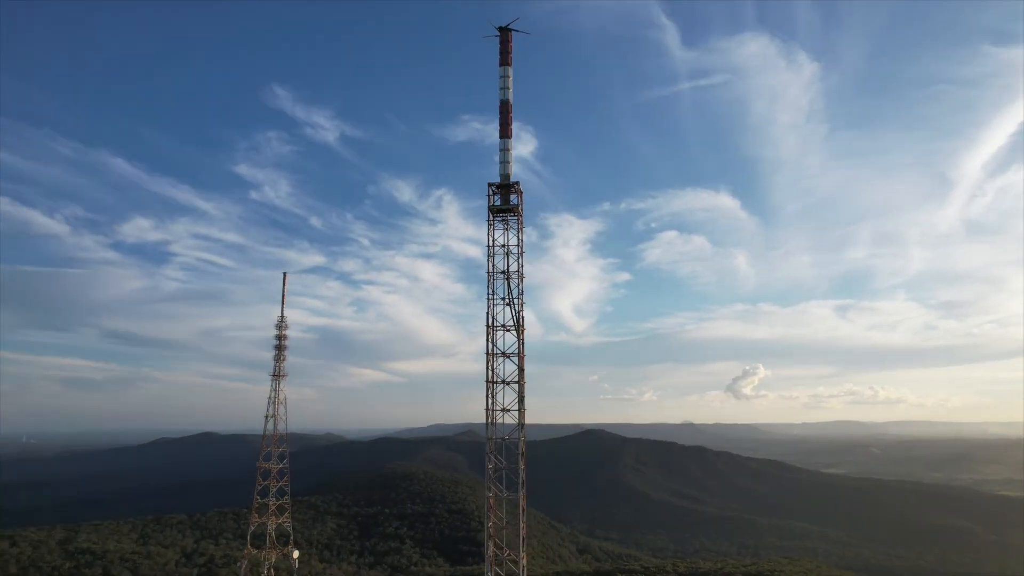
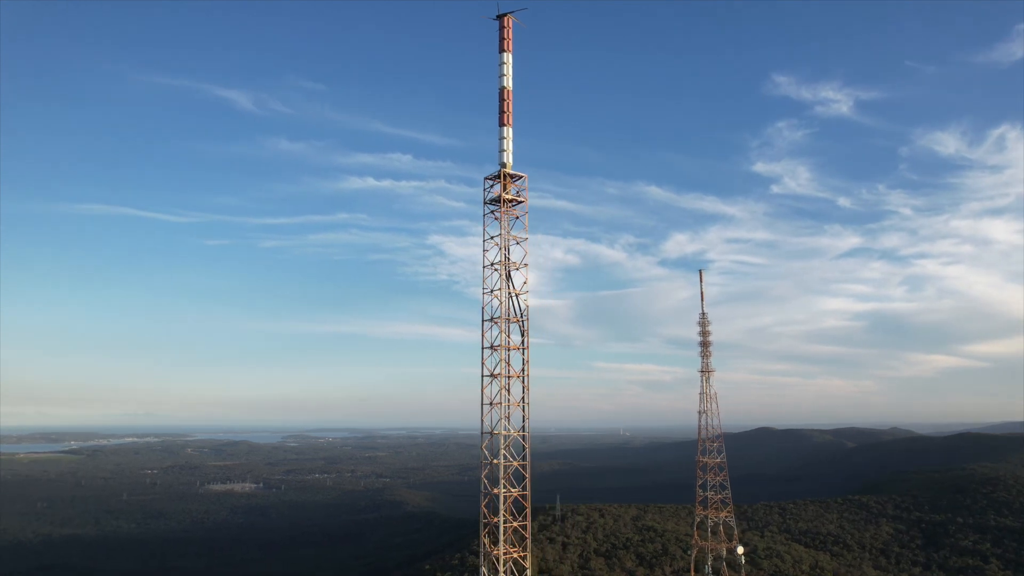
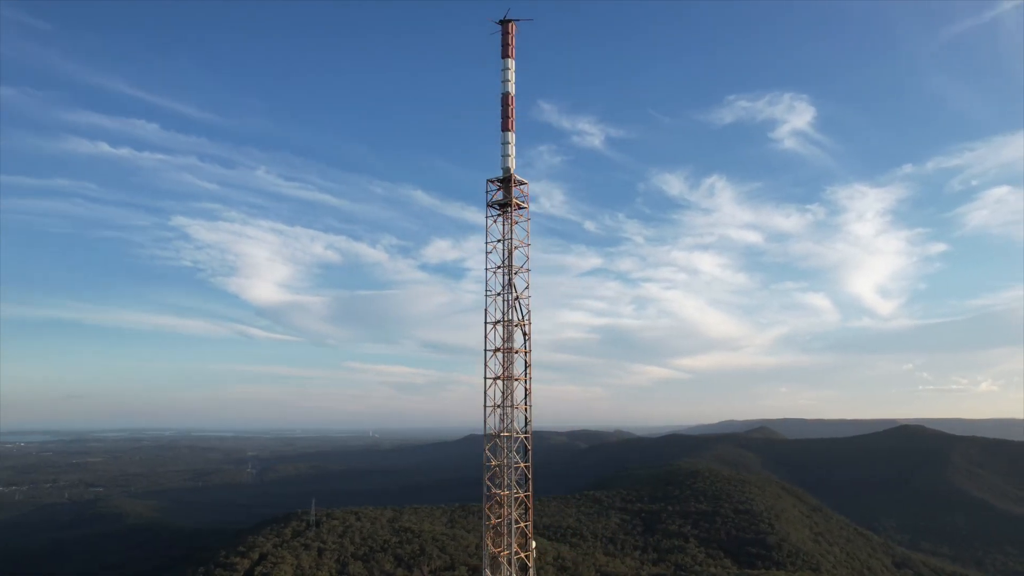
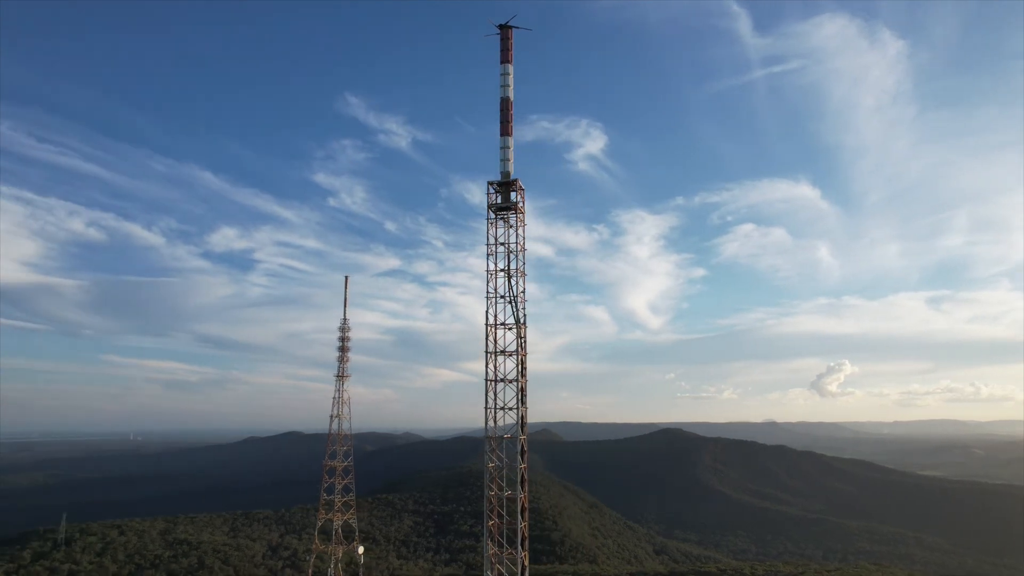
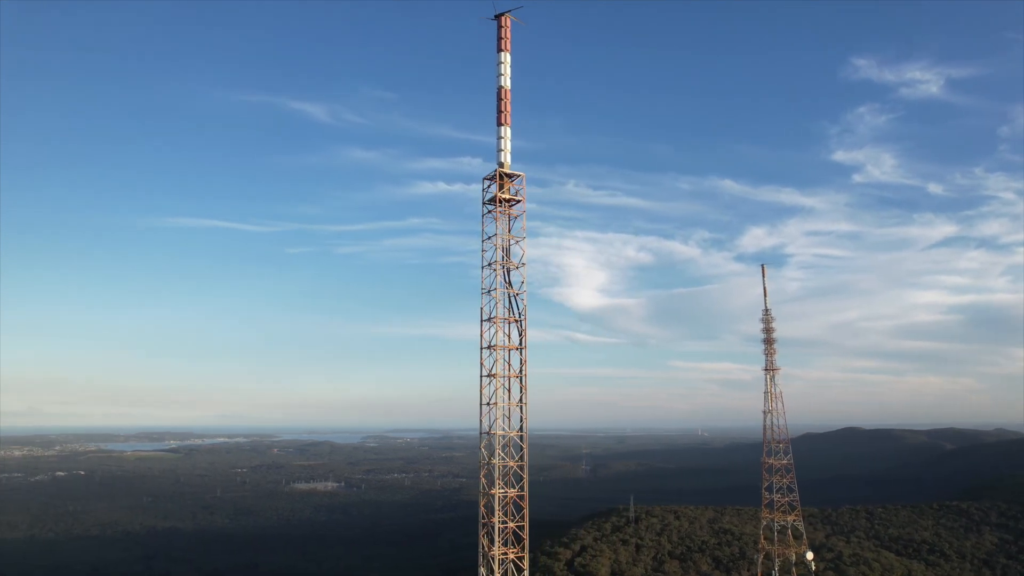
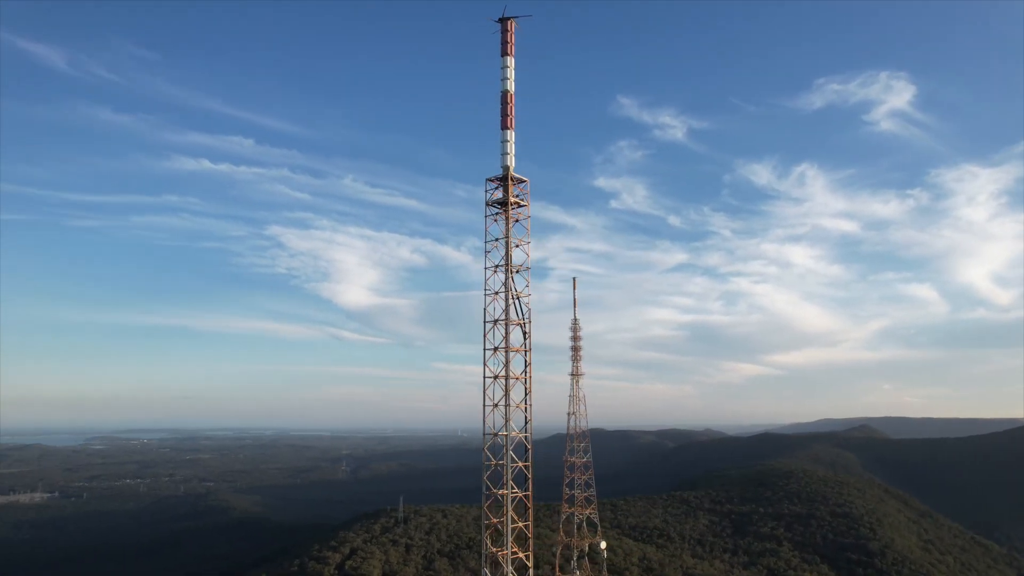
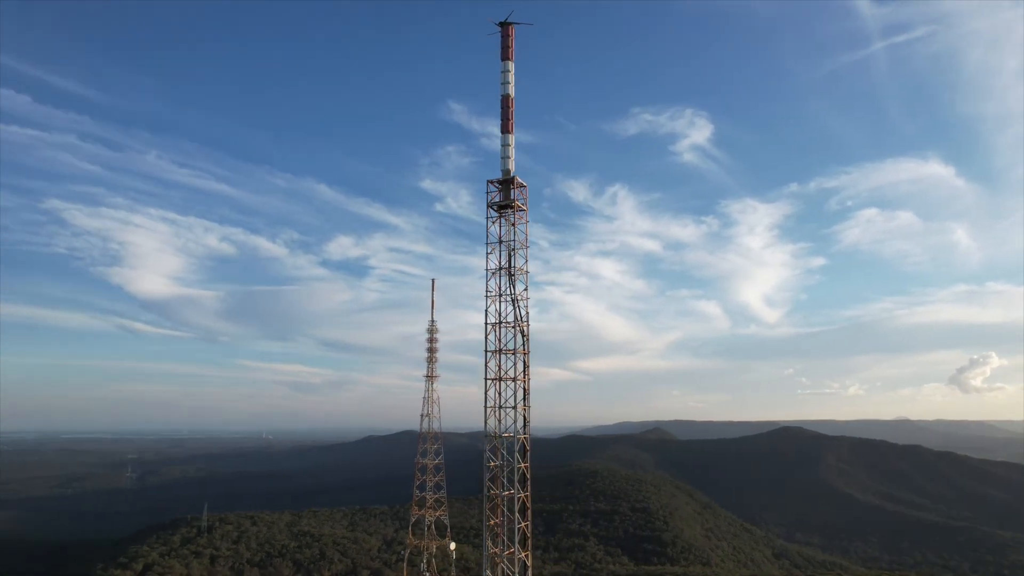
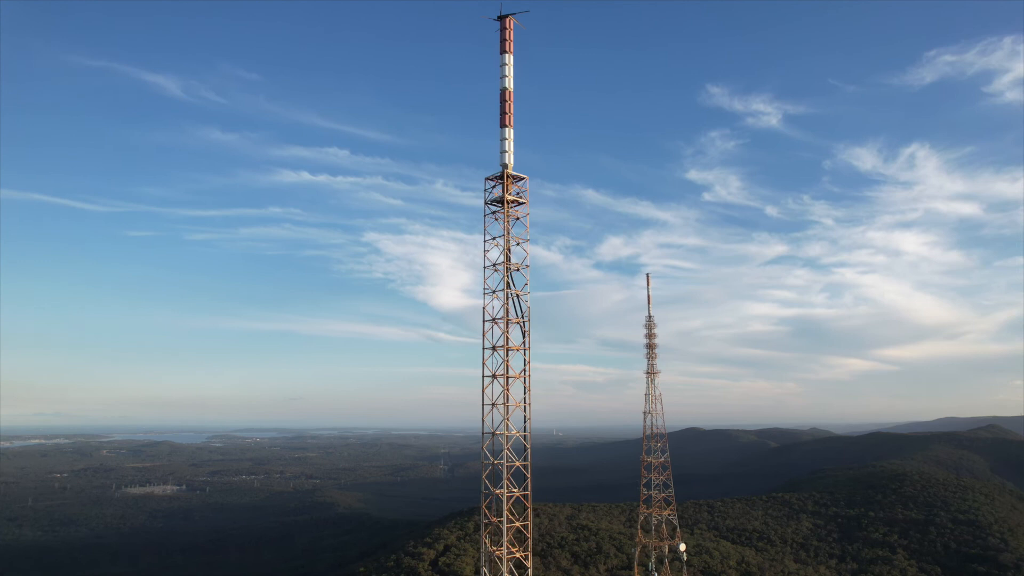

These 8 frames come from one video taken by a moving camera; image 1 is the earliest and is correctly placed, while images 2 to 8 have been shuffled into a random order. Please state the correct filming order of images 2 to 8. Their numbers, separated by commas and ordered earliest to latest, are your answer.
4, 7, 3, 6, 8, 2, 5
